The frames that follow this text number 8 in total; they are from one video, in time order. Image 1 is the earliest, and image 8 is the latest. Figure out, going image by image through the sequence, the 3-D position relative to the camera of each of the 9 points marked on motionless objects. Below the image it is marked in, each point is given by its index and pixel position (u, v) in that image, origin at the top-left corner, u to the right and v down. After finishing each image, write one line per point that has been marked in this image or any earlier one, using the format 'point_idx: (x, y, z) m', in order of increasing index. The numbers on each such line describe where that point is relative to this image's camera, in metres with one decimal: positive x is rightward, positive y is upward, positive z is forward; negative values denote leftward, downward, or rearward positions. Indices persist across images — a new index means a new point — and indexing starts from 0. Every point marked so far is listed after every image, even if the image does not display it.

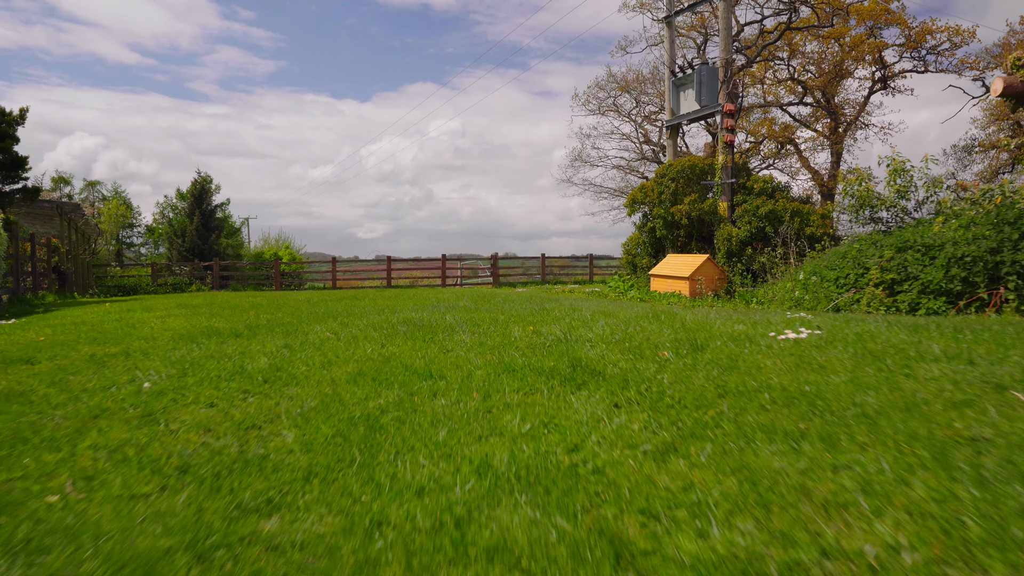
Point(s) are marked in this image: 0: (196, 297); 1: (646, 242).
0: (-4.6, -0.1, +11.0) m
1: (+3.2, +1.1, +17.9) m
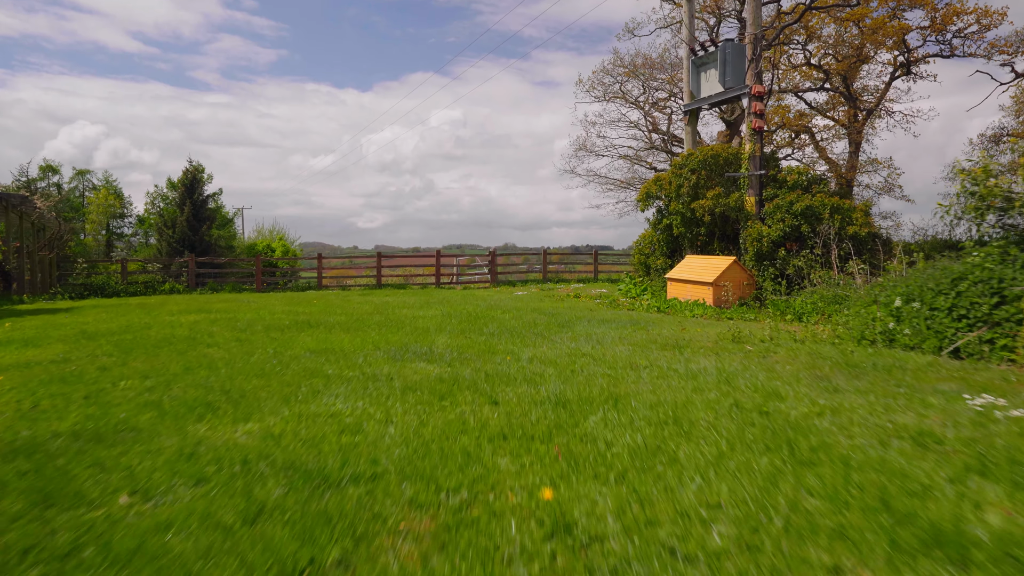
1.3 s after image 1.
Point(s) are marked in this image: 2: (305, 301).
0: (-4.6, -0.3, +9.3) m
1: (+3.2, +1.0, +16.1) m
2: (-3.5, -0.2, +12.6) m
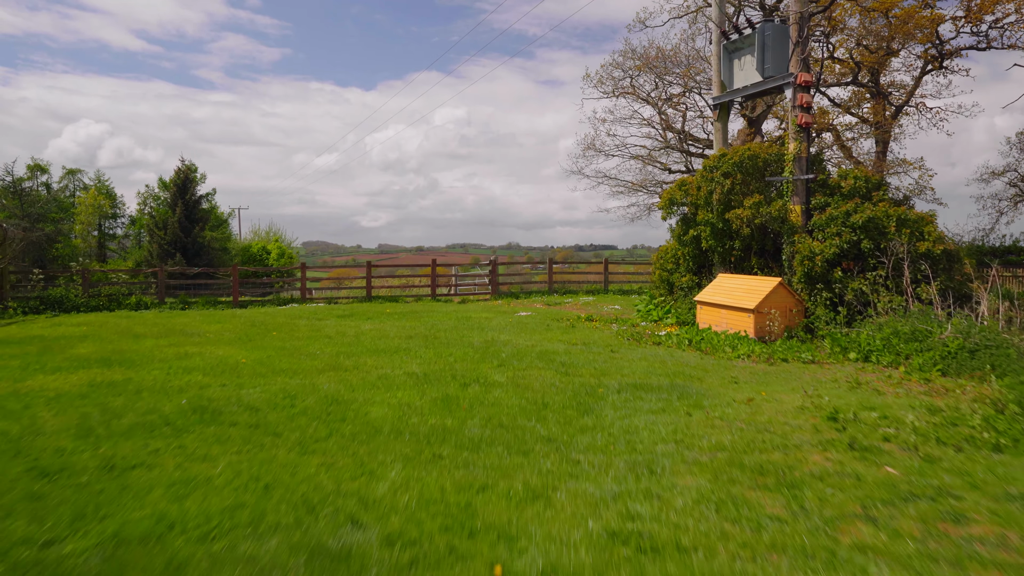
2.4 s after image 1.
0: (-4.6, -0.7, +7.1) m
1: (+3.2, +0.6, +13.9) m
2: (-3.5, -0.6, +10.5) m
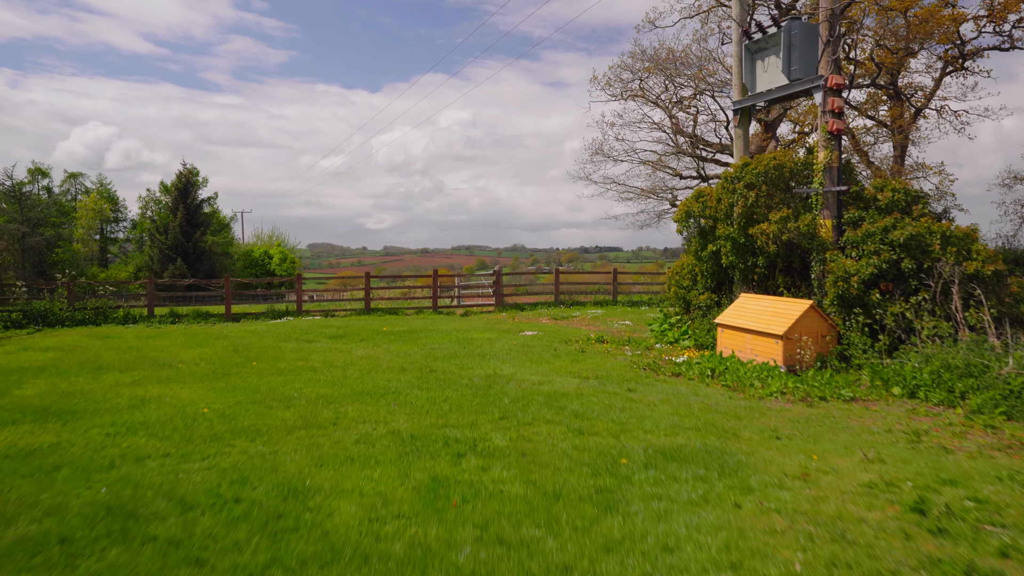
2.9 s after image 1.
0: (-4.6, -1.0, +6.2) m
1: (+3.3, +0.3, +12.9) m
2: (-3.4, -0.9, +9.5) m
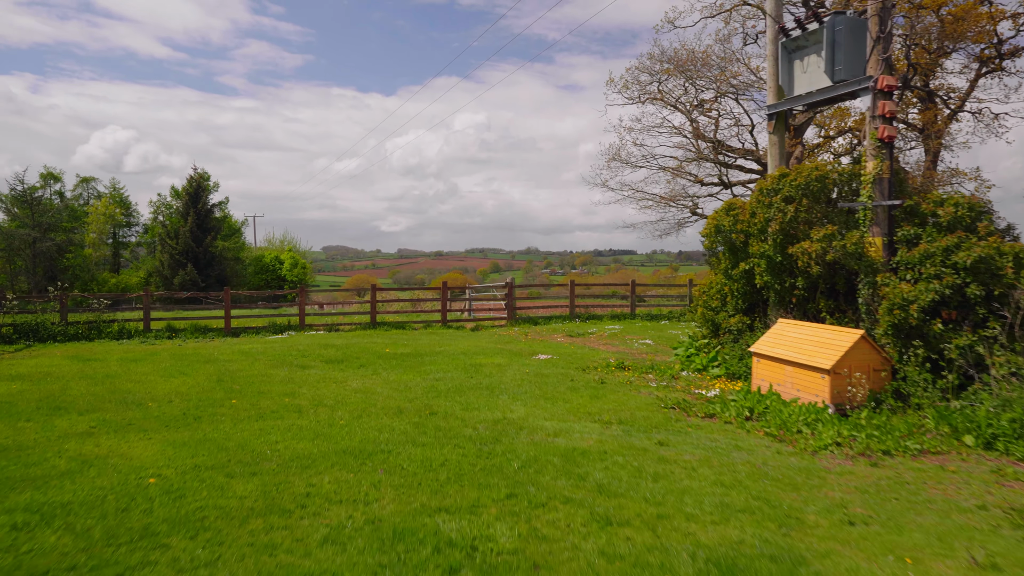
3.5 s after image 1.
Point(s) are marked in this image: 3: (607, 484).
0: (-4.5, -1.3, +5.2) m
1: (+3.5, -0.1, +11.8) m
2: (-3.3, -1.2, +8.5) m
3: (+0.6, -1.3, +5.2) m
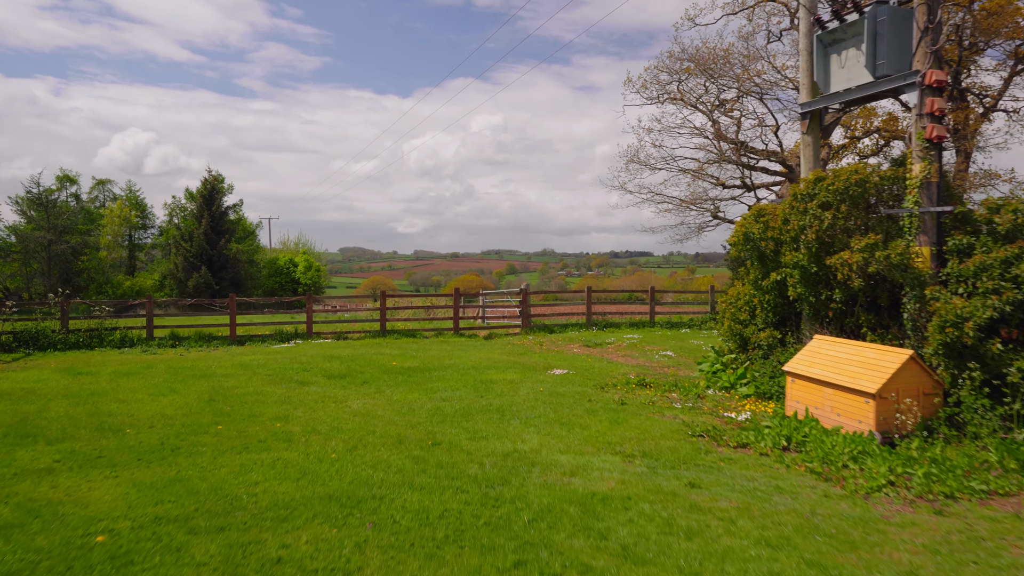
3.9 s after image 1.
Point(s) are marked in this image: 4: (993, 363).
0: (-4.4, -1.4, +4.5) m
1: (+3.7, -0.2, +11.0) m
2: (-3.2, -1.4, +7.8) m
3: (+0.7, -1.5, +4.4) m
4: (+4.9, -0.8, +7.7) m
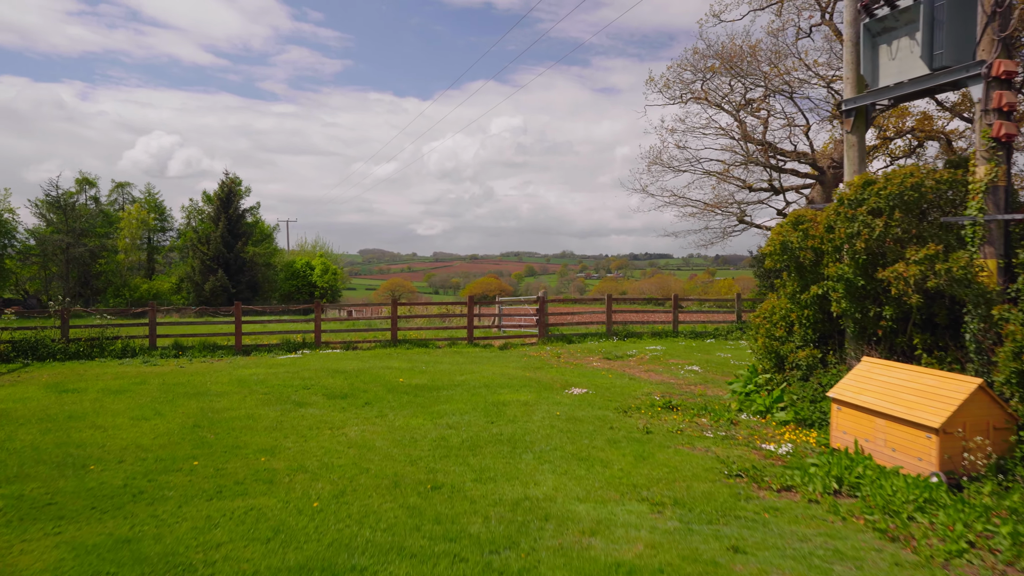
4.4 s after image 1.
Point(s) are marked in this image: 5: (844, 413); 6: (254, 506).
0: (-4.4, -1.6, +3.8) m
1: (+3.9, -0.4, +10.0) m
2: (-3.1, -1.6, +7.0) m
3: (+0.7, -1.6, +3.5) m
4: (+5.0, -0.9, +6.7) m
5: (+3.6, -1.3, +8.2) m
6: (-1.9, -1.6, +5.6) m
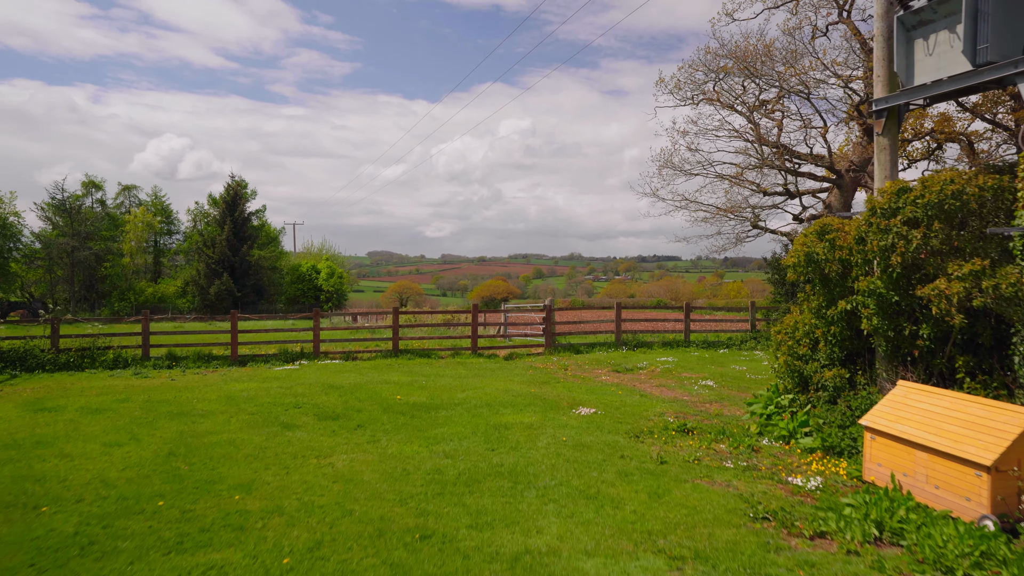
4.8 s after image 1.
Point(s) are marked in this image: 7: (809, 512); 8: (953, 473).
0: (-4.4, -1.7, +3.1) m
1: (+3.9, -0.6, +9.2) m
2: (-3.0, -1.7, +6.3) m
3: (+0.7, -1.8, +2.8) m
4: (+5.0, -1.1, +5.9) m
5: (+3.6, -1.5, +7.4) m
6: (-1.9, -1.8, +4.9) m
7: (+2.5, -1.9, +6.4) m
8: (+3.7, -1.6, +6.4) m
